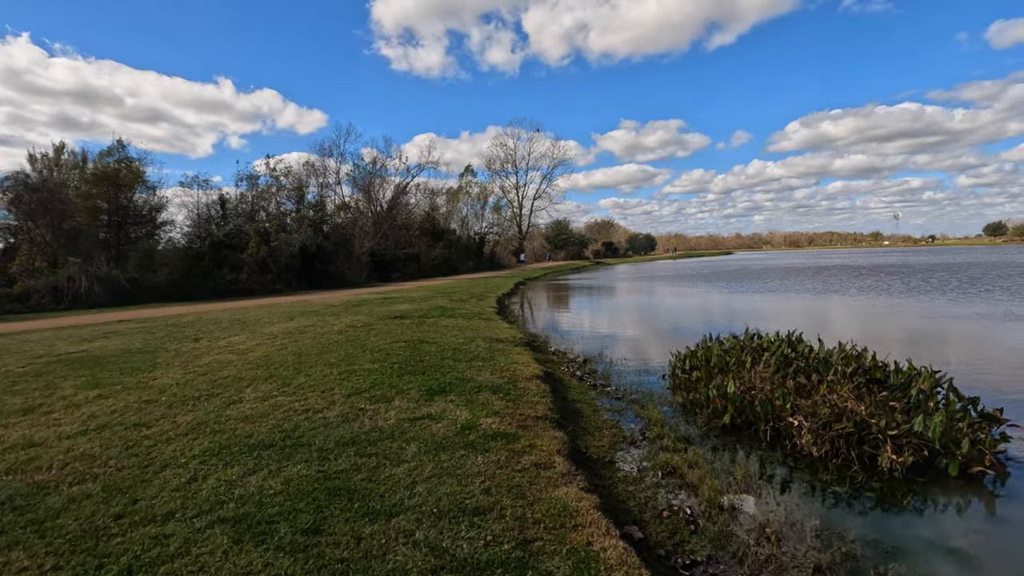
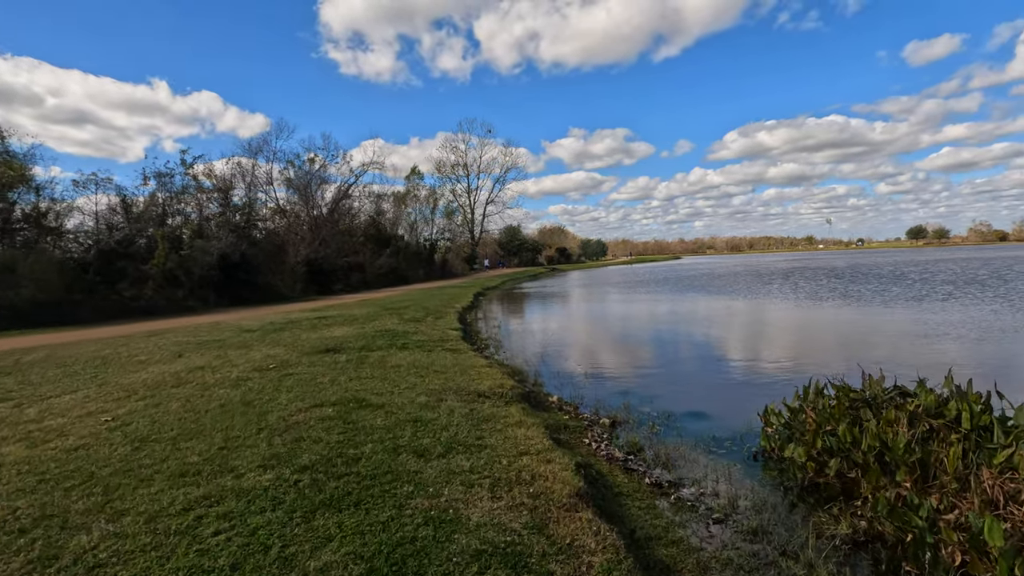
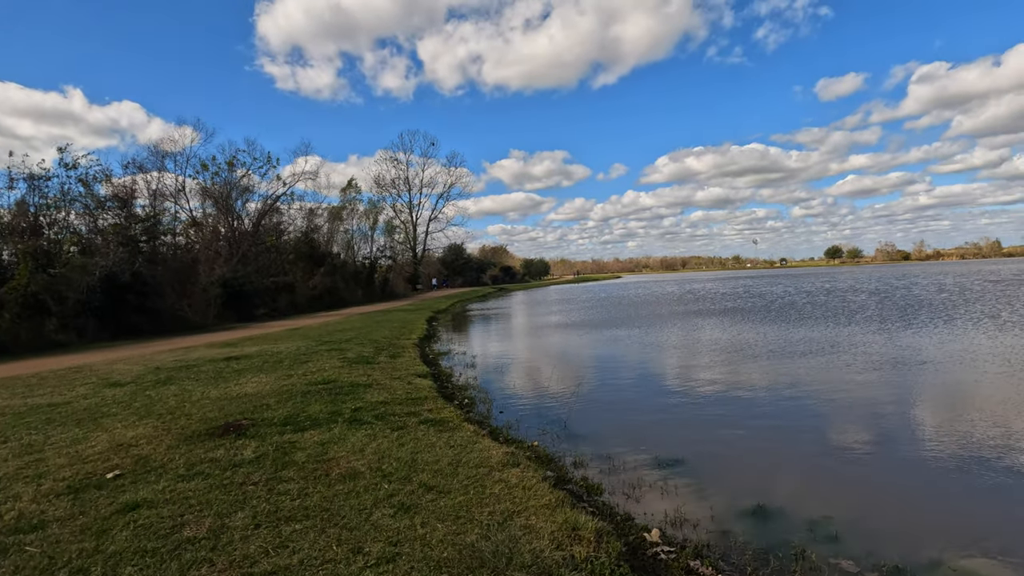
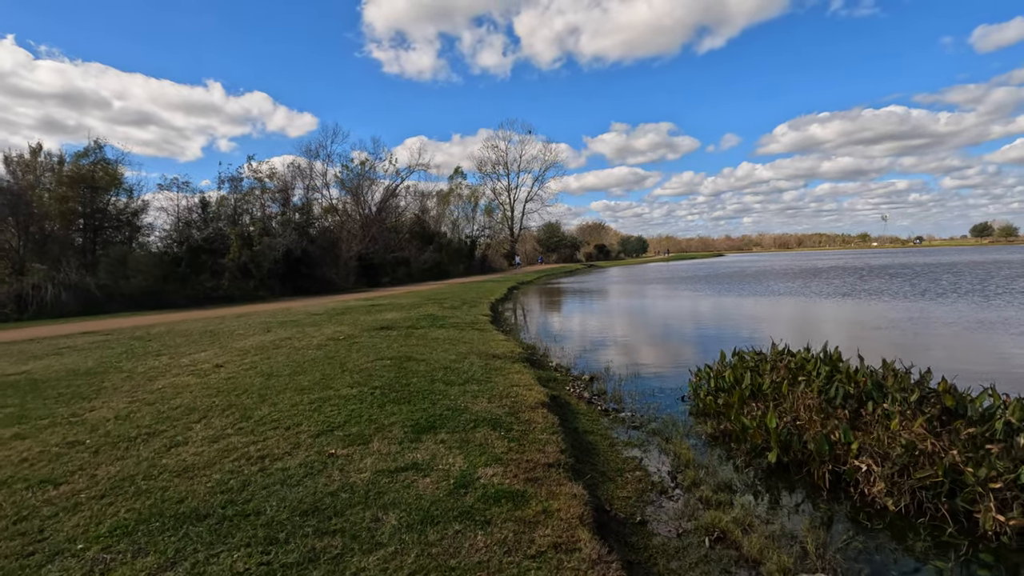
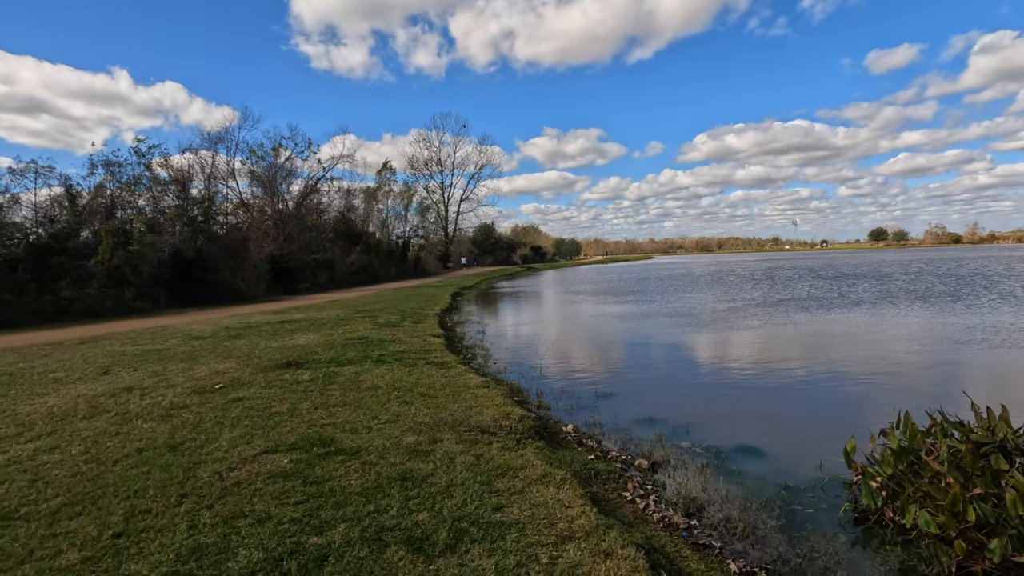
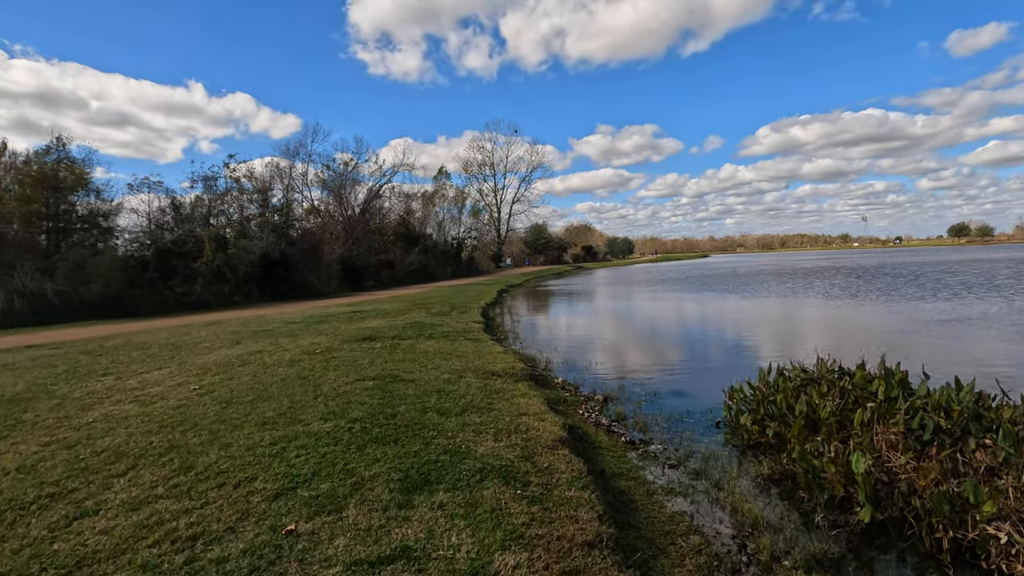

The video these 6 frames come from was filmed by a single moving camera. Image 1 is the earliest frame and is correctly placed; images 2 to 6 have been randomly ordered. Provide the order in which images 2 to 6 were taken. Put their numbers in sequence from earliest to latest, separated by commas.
4, 6, 2, 5, 3
